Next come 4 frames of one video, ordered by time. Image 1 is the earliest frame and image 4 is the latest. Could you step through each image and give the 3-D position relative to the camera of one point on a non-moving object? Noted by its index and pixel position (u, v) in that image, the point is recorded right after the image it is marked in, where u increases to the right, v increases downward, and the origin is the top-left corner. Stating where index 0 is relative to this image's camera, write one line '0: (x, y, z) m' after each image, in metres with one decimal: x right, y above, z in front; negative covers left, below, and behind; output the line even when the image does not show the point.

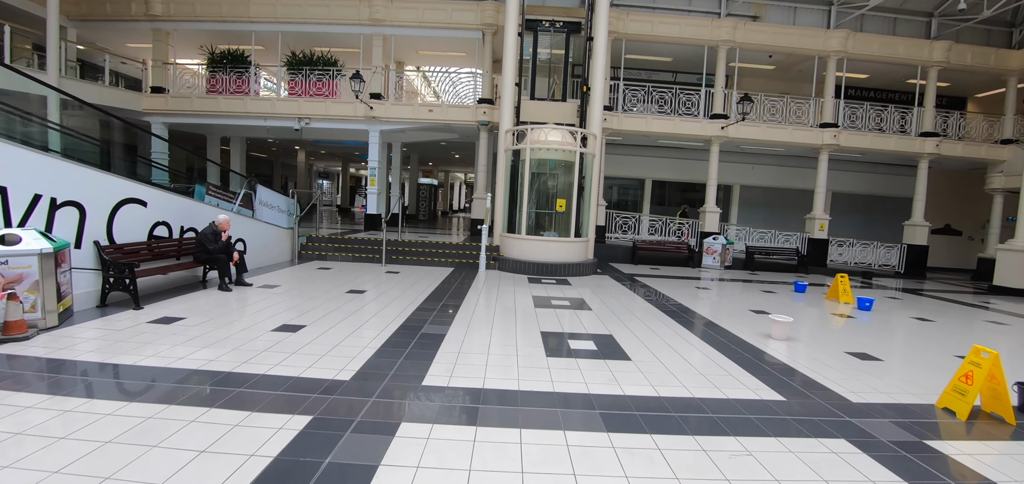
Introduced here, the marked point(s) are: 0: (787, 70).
0: (+9.4, +5.9, +14.6) m
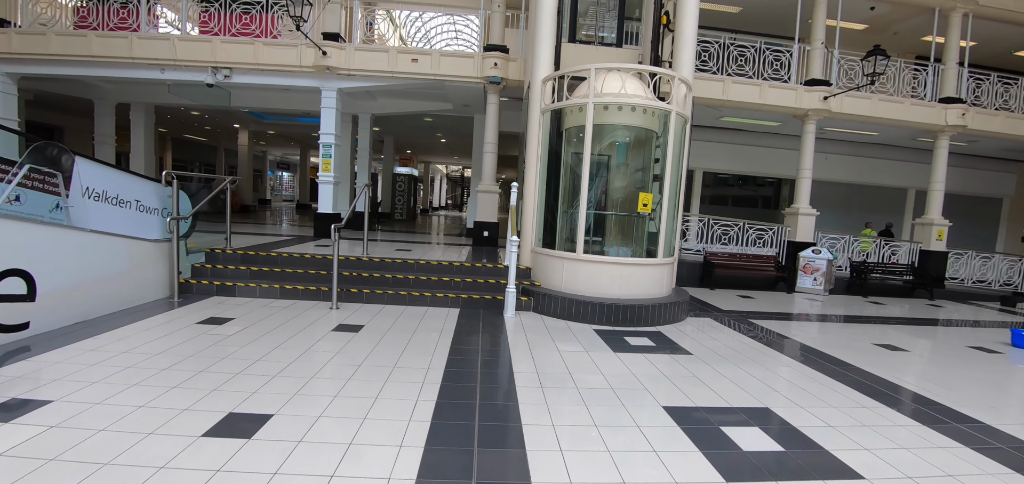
0: (+9.7, +5.6, +11.2) m
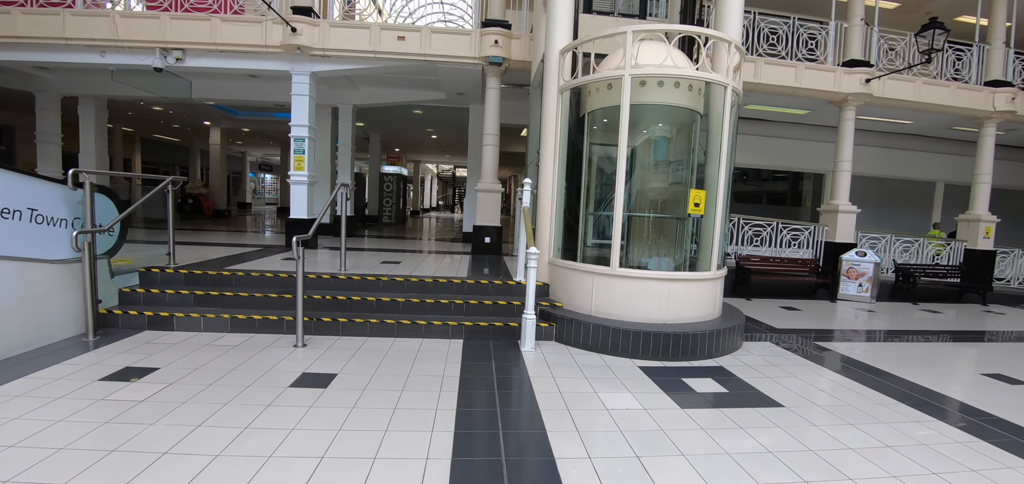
0: (+9.7, +5.6, +10.3) m
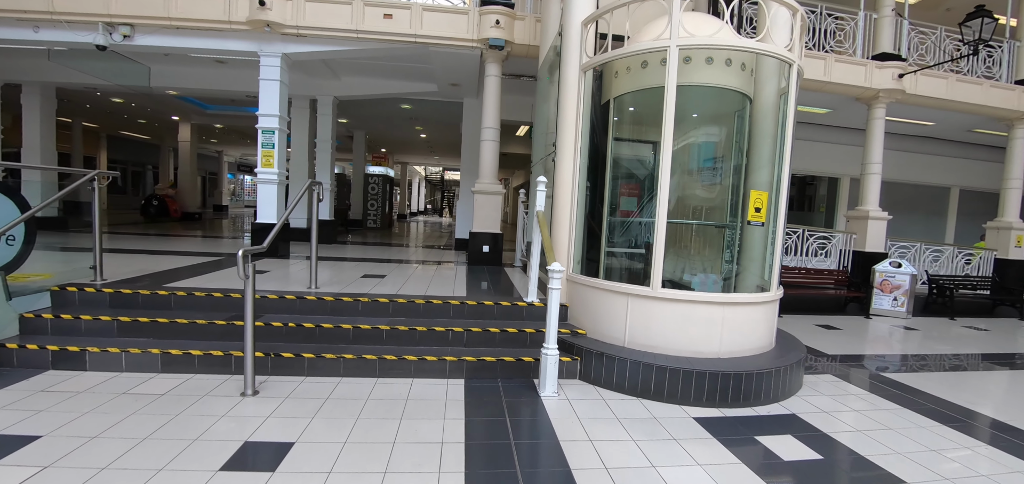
0: (+9.6, +5.4, +9.7) m
